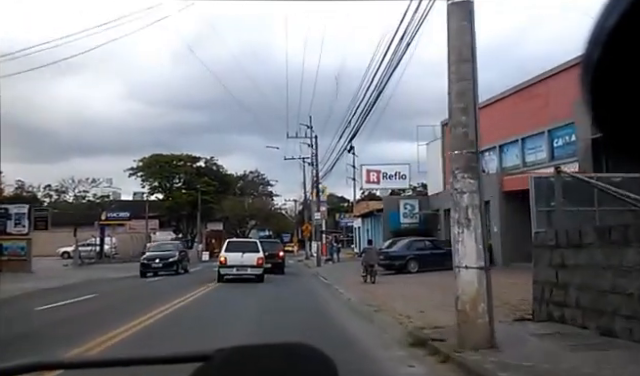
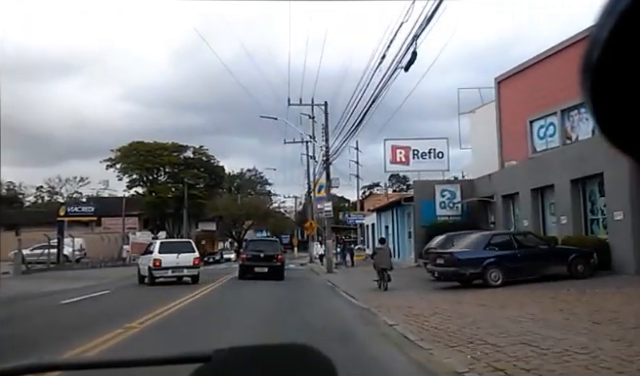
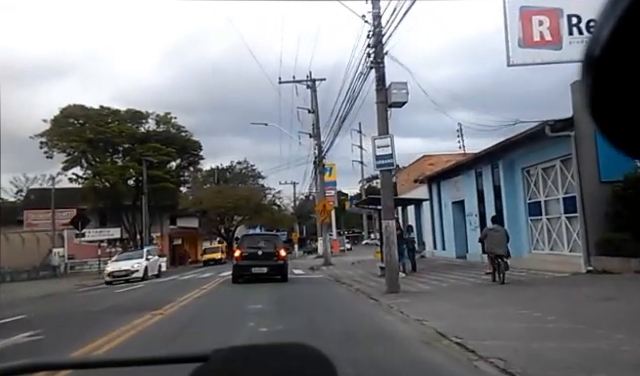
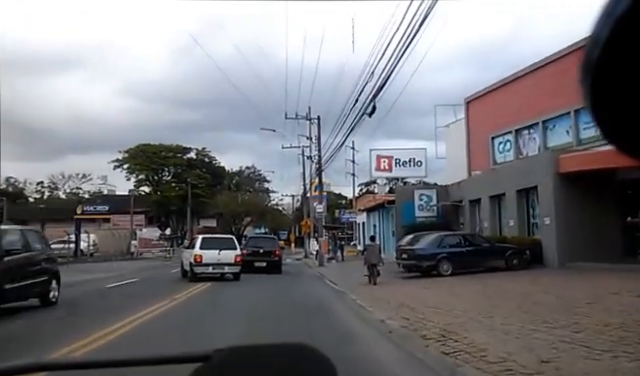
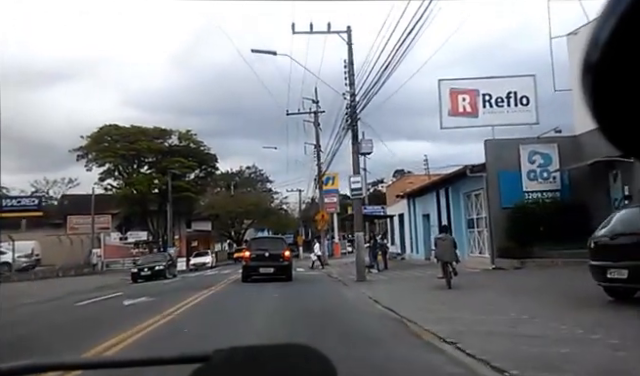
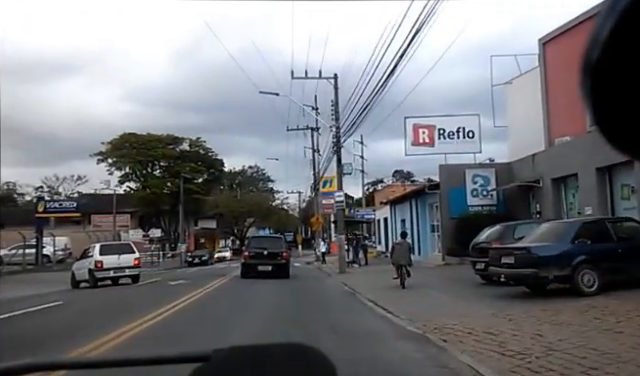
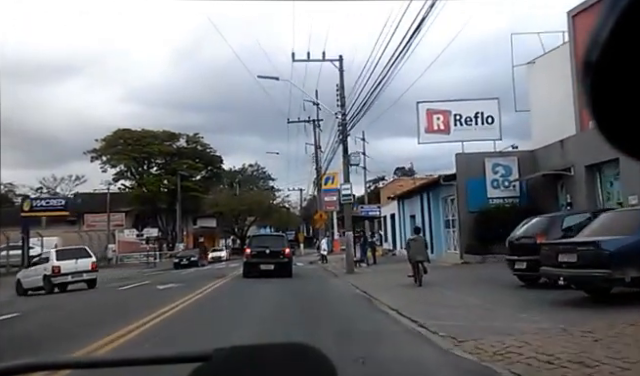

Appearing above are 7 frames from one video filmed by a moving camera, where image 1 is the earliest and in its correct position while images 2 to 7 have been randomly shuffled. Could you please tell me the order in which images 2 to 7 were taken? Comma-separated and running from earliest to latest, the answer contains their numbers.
4, 2, 6, 7, 5, 3
